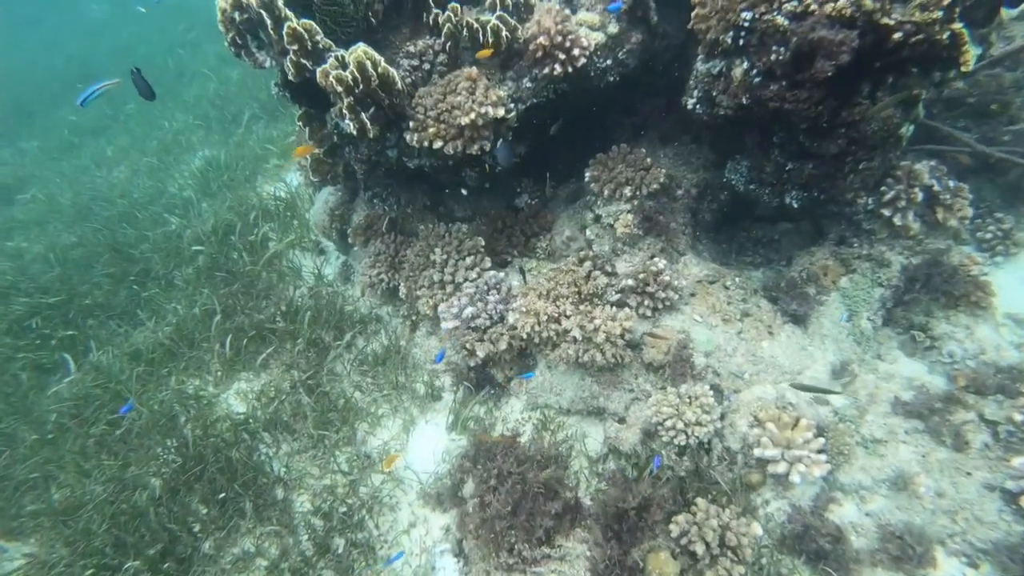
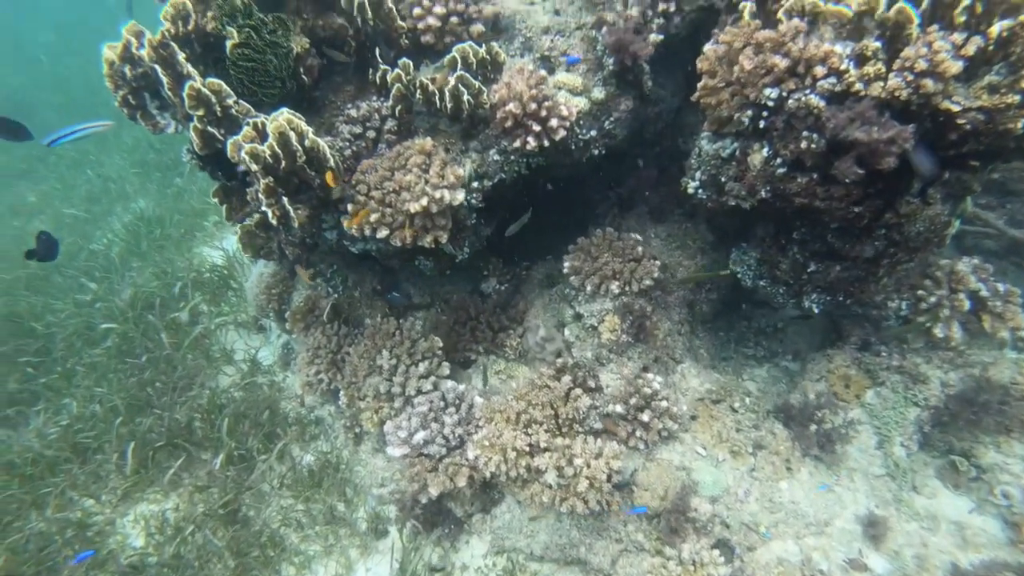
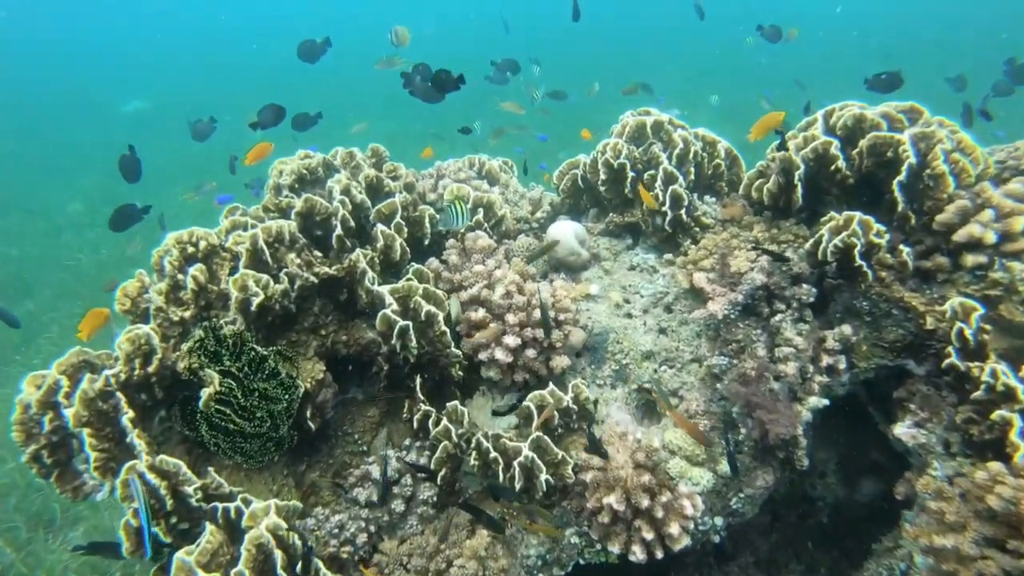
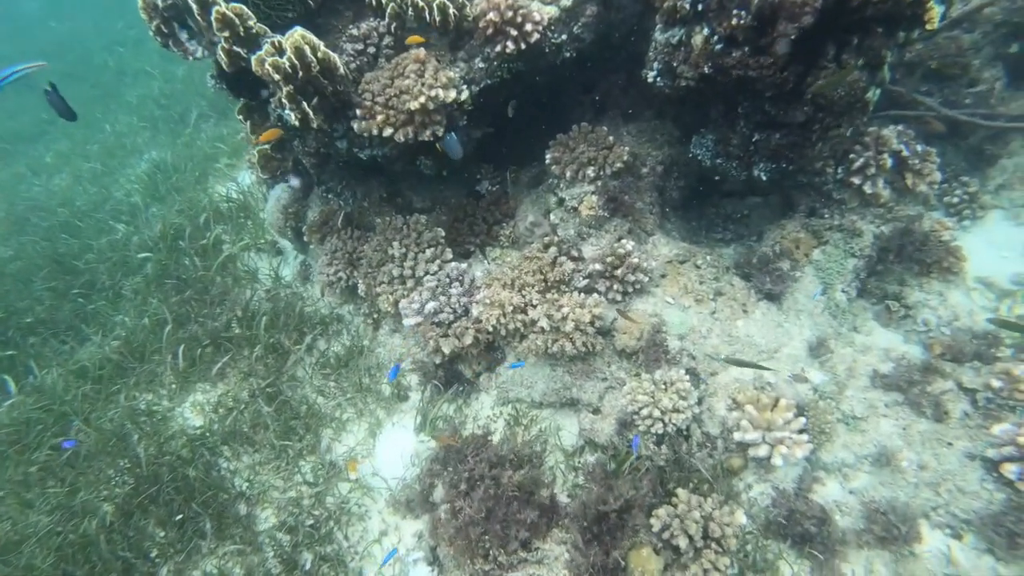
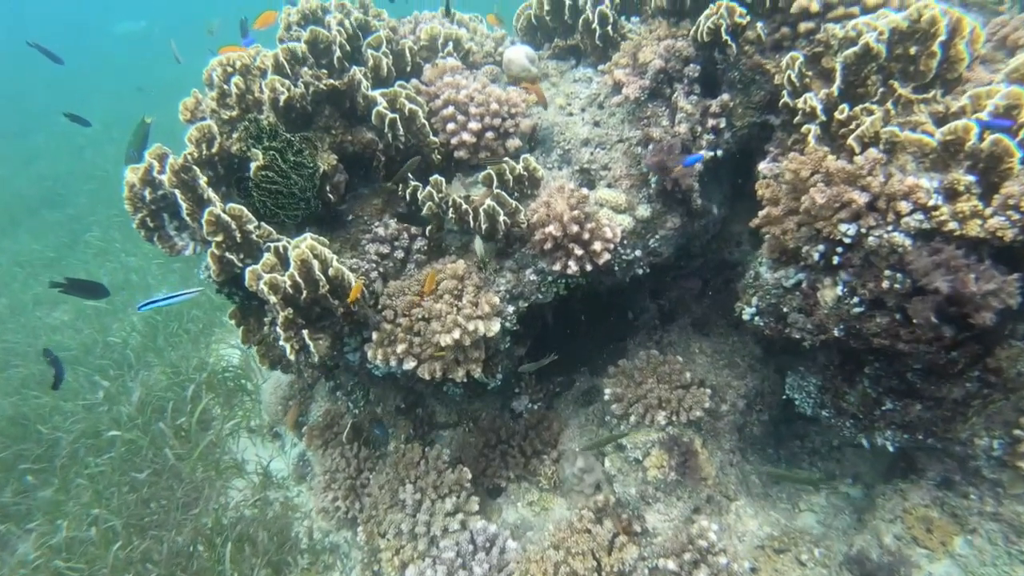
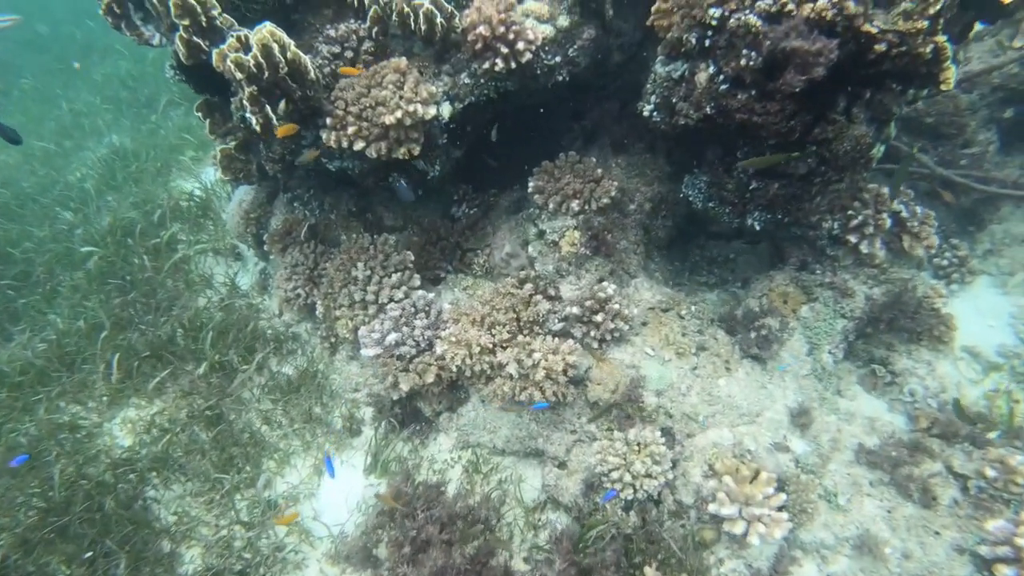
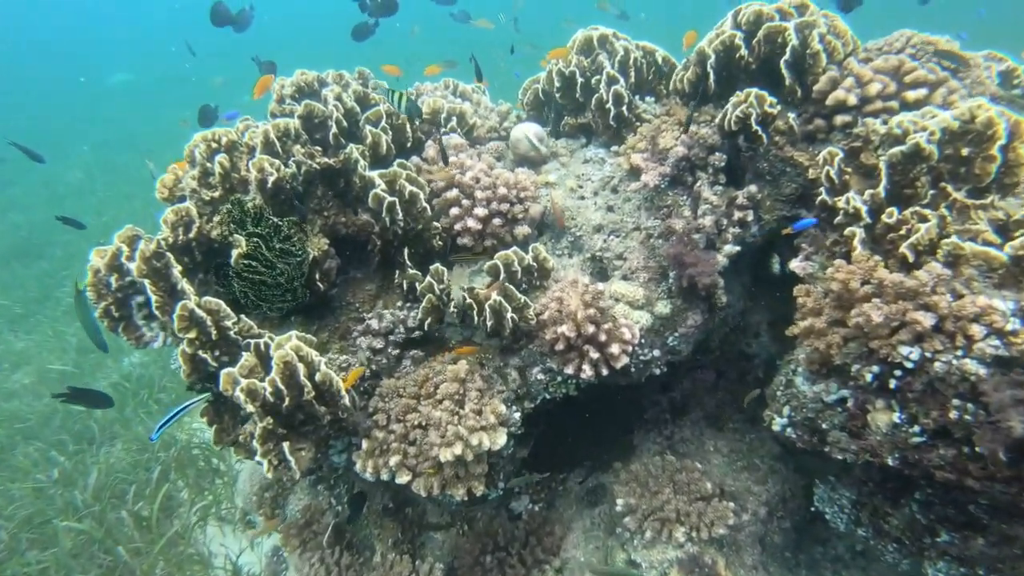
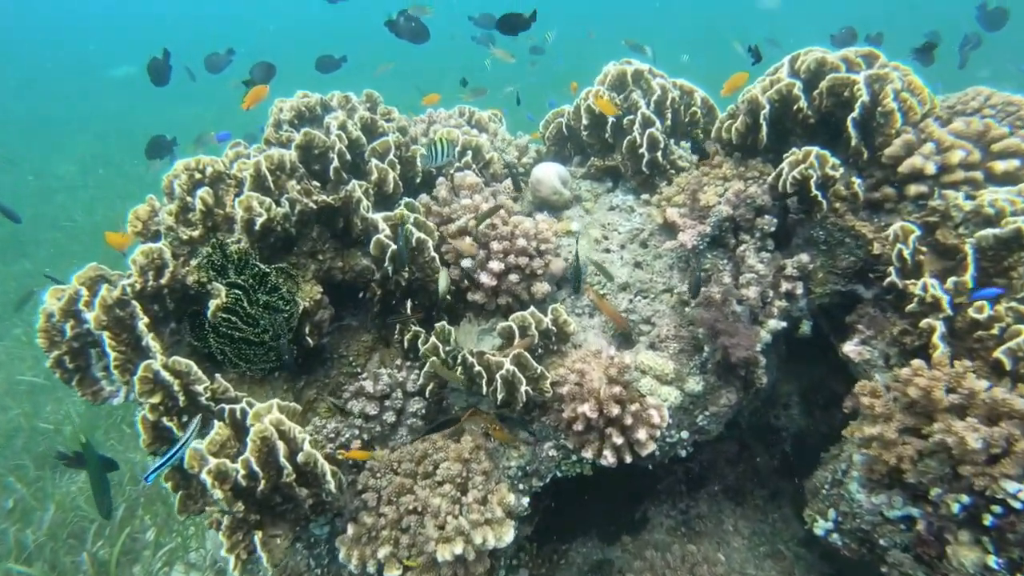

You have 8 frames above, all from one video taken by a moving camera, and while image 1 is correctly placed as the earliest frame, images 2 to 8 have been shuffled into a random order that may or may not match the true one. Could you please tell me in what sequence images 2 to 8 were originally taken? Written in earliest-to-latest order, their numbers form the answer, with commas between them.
4, 6, 2, 5, 7, 8, 3
